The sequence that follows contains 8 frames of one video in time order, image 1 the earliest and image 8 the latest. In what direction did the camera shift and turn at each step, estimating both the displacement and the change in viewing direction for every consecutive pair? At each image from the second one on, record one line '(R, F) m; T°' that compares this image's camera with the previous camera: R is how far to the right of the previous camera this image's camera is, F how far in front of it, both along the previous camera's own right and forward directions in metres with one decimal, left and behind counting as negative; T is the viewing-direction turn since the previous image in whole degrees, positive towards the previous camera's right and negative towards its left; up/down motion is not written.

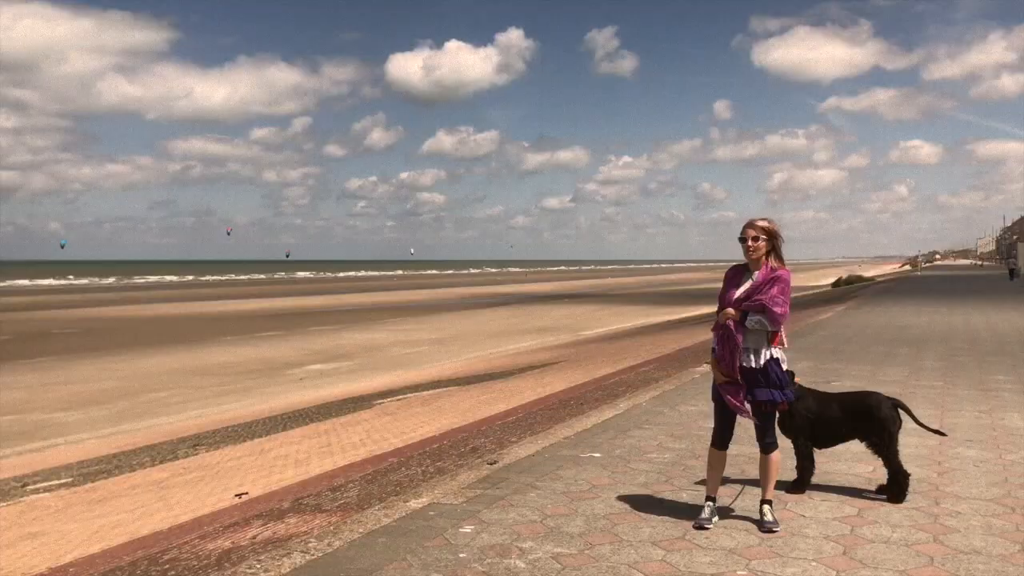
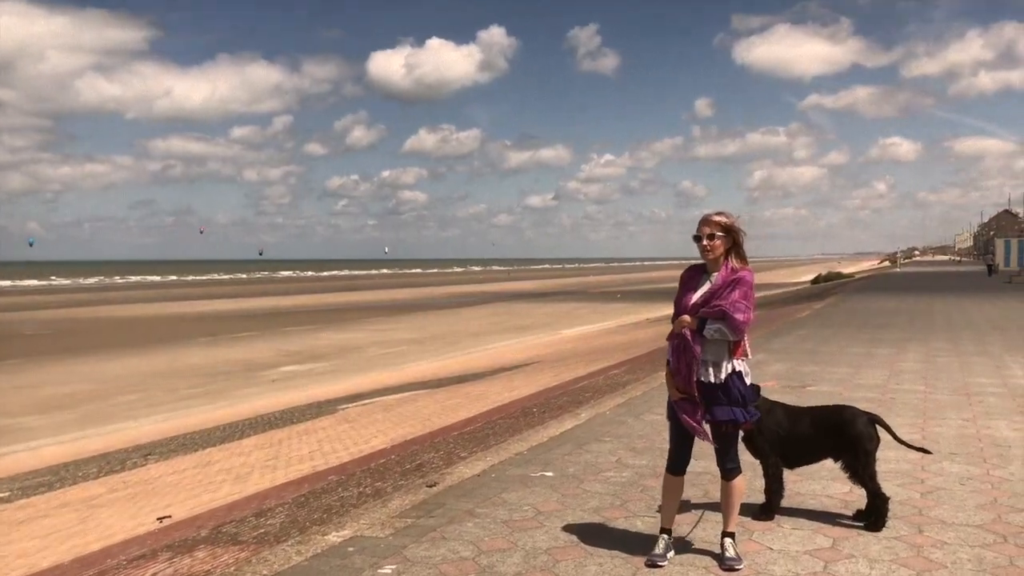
(+0.2, +0.5) m; +1°
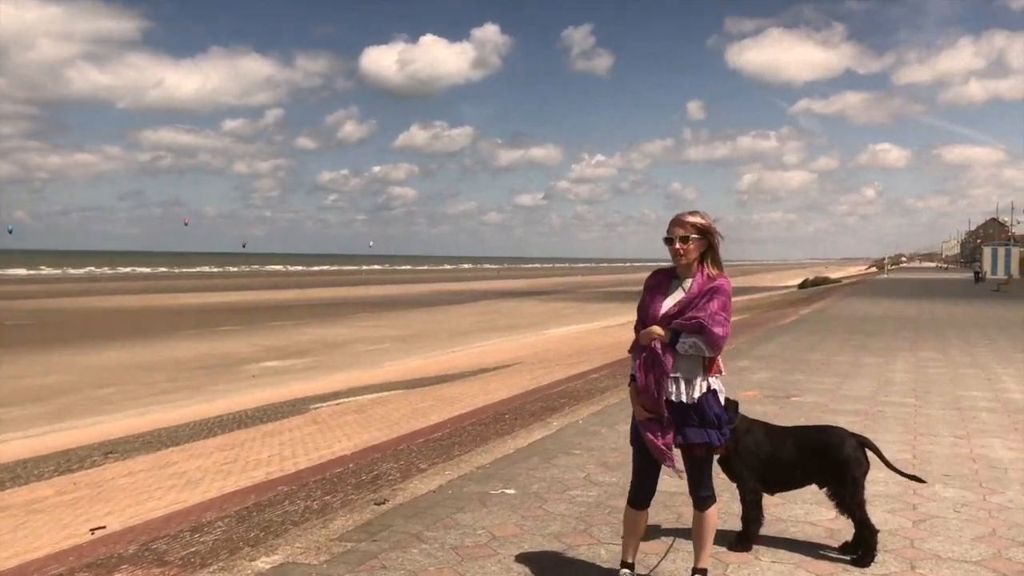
(+0.1, +0.4) m; +1°
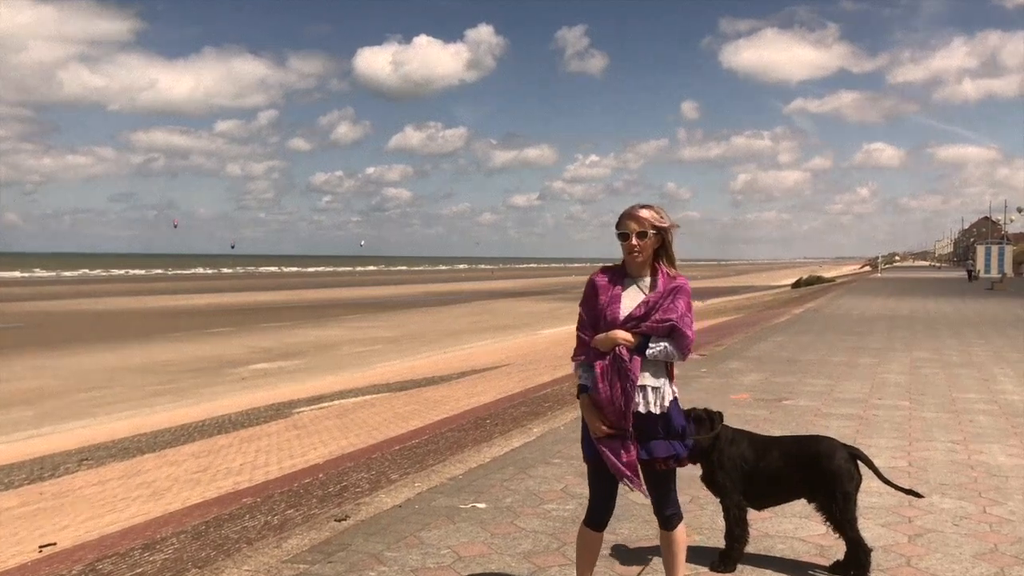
(+0.1, +0.3) m; 0°
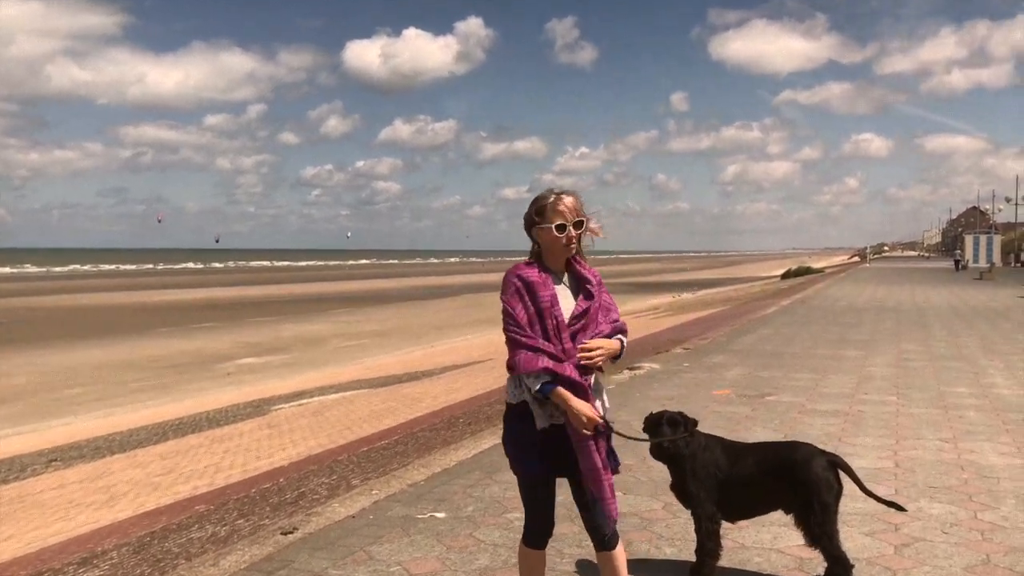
(+0.1, +0.3) m; +1°
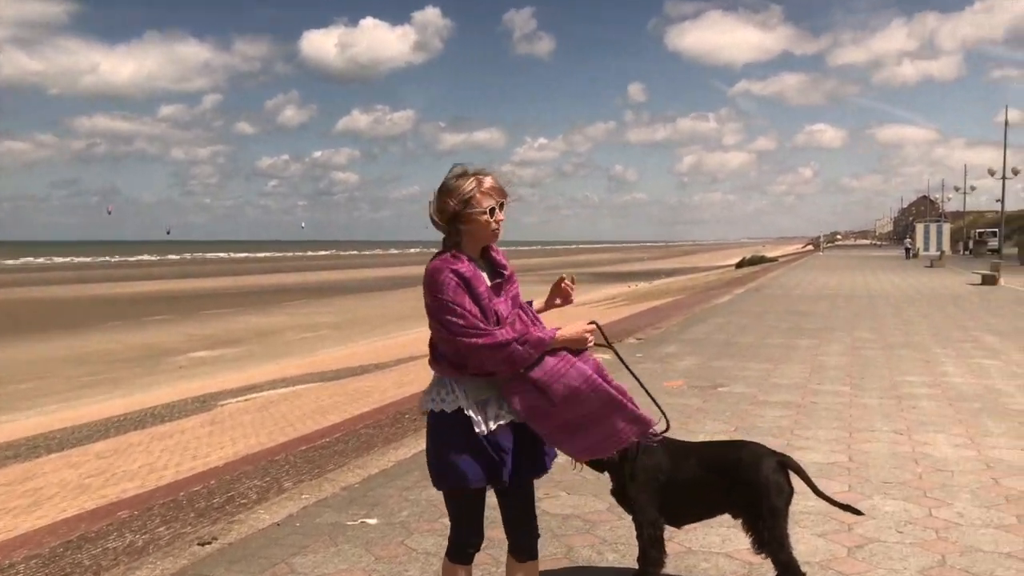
(+0.1, +0.2) m; +2°
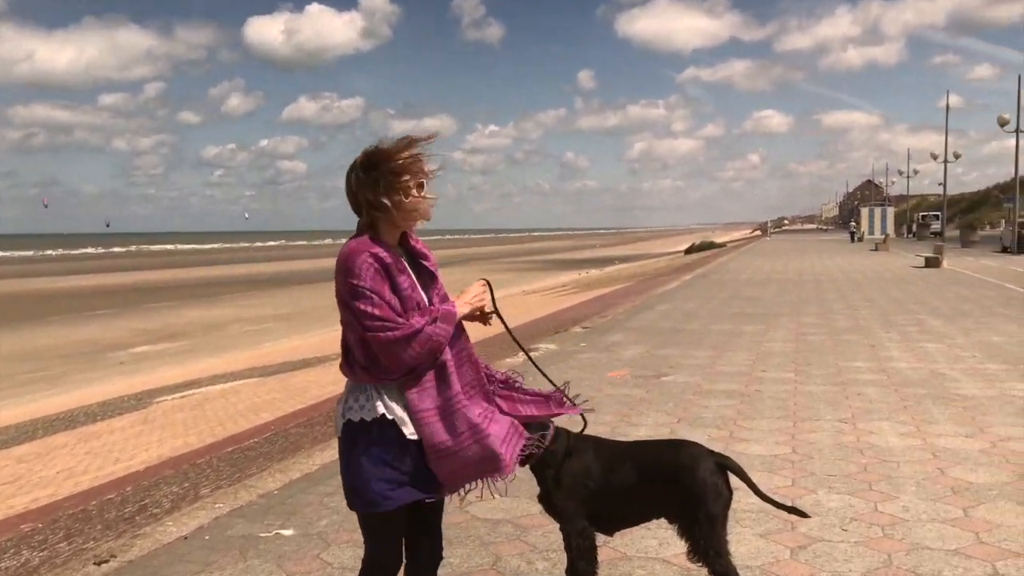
(+0.1, +0.2) m; +3°
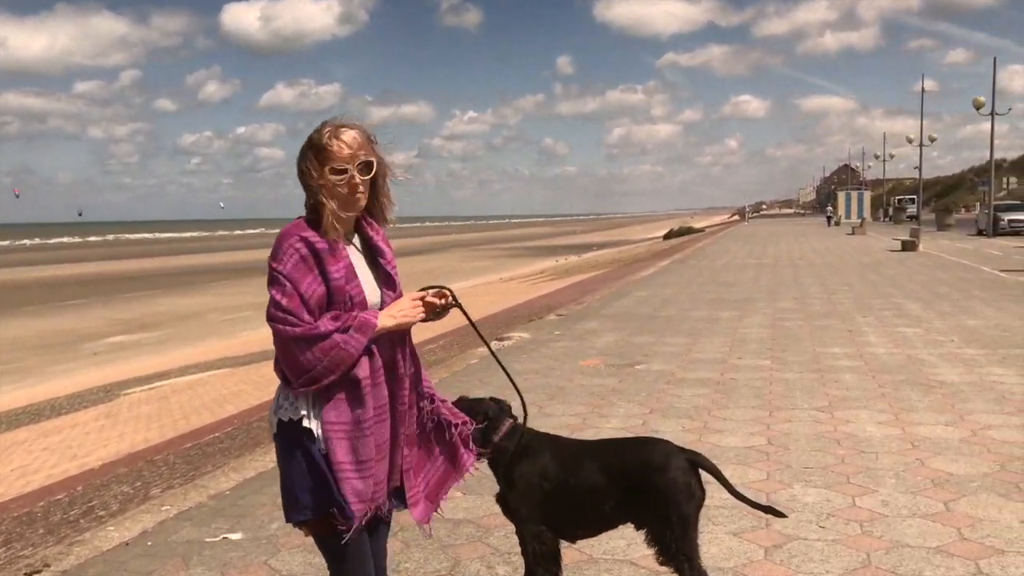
(+0.1, +0.2) m; +1°
